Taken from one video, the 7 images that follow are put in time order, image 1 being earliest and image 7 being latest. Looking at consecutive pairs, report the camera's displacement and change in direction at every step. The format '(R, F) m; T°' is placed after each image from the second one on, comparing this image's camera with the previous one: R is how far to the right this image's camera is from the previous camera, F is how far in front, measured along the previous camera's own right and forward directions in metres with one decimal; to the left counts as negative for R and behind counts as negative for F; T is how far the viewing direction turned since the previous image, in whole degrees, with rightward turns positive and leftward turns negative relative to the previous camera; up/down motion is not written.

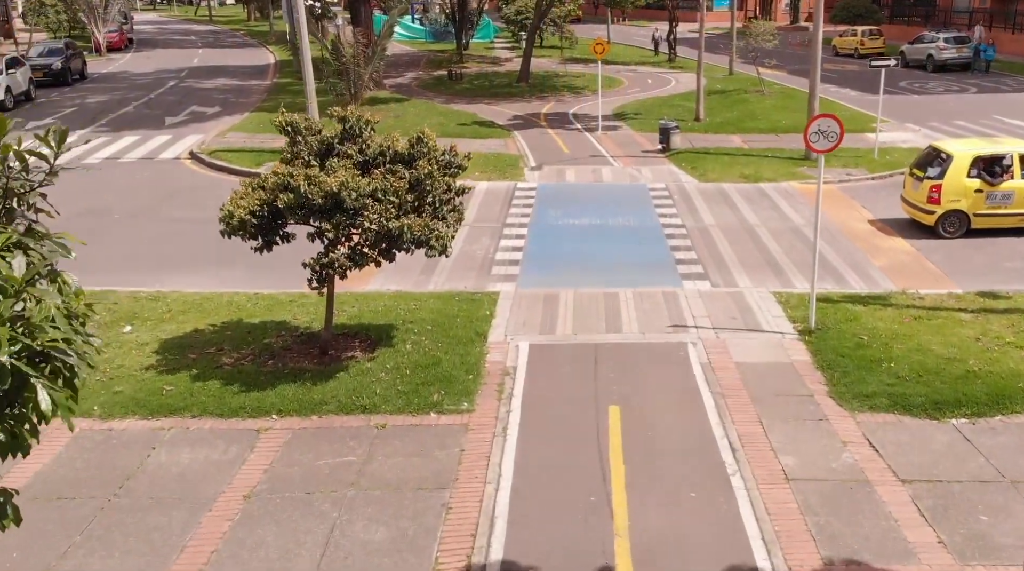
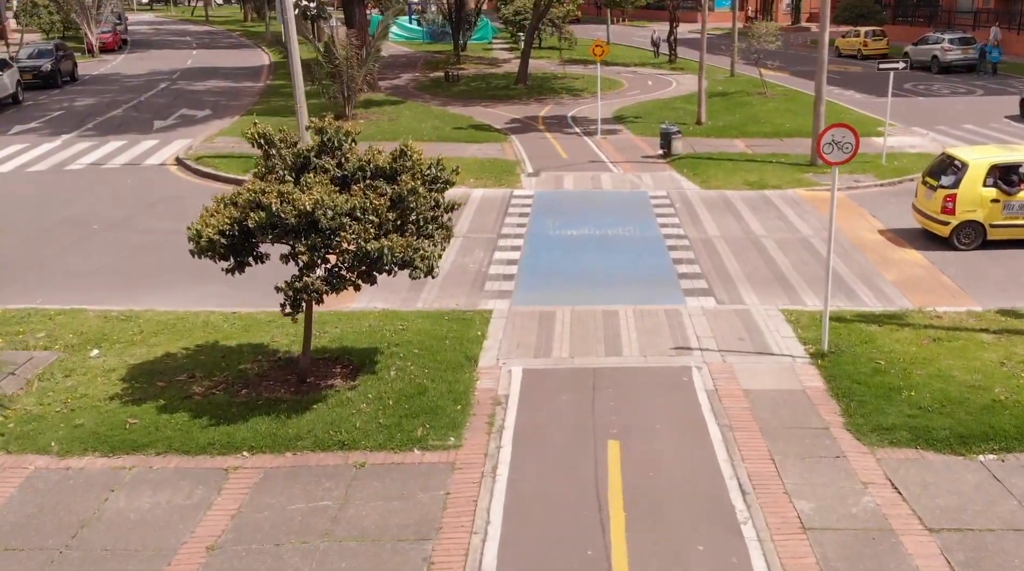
(+0.1, +0.7) m; 0°
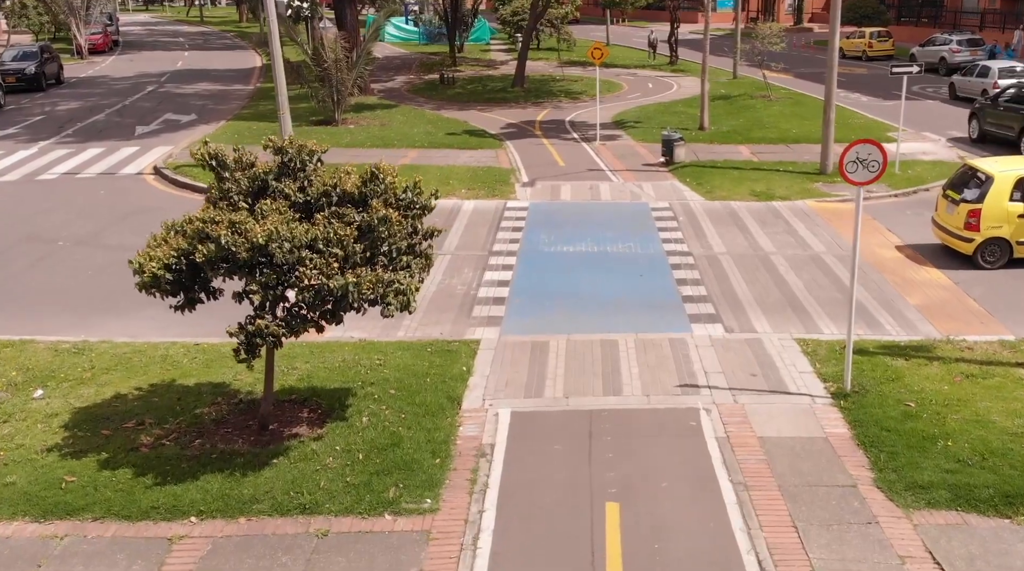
(+0.1, +1.1) m; 0°
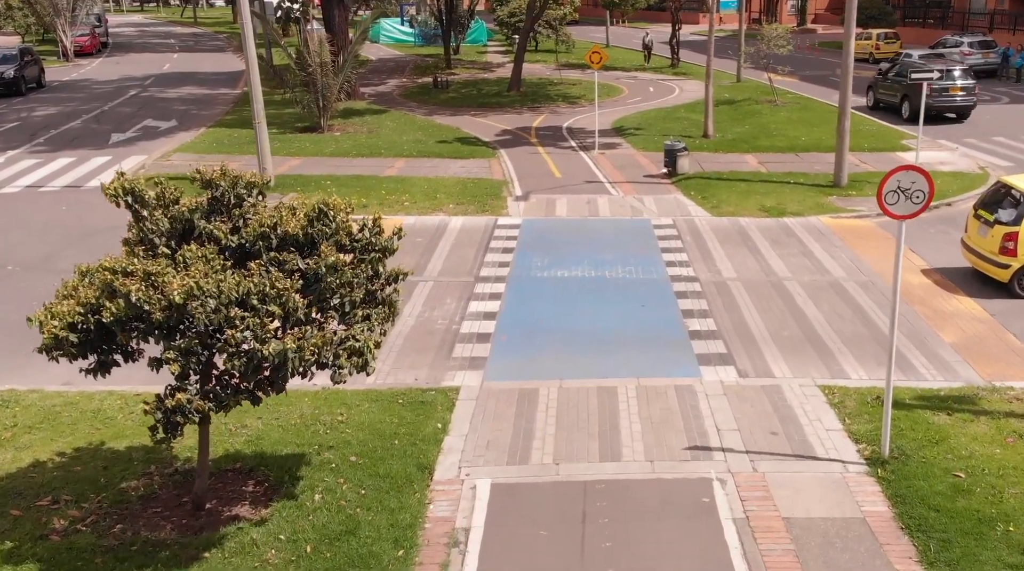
(+0.2, +1.4) m; 0°
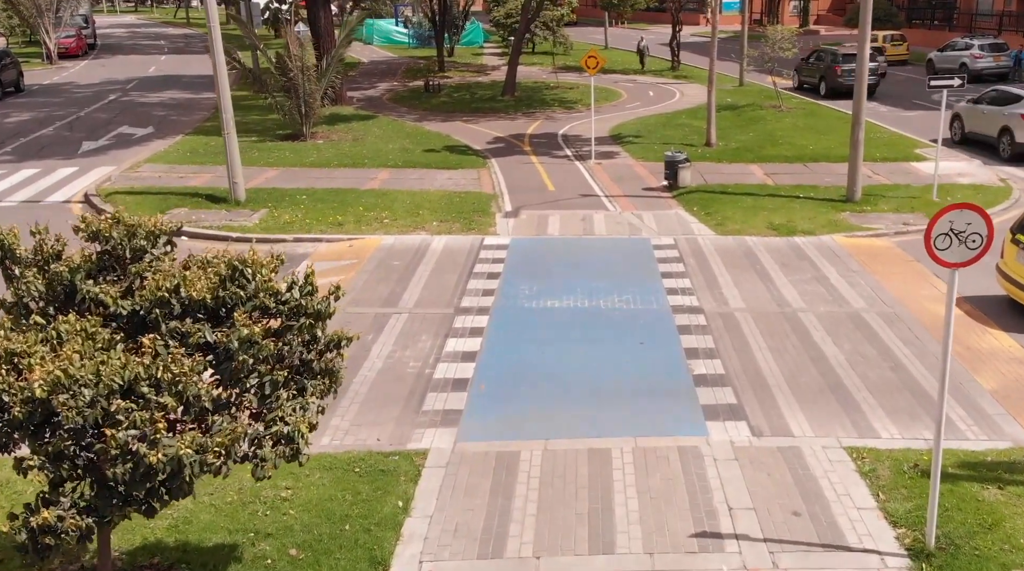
(+0.2, +1.4) m; 0°
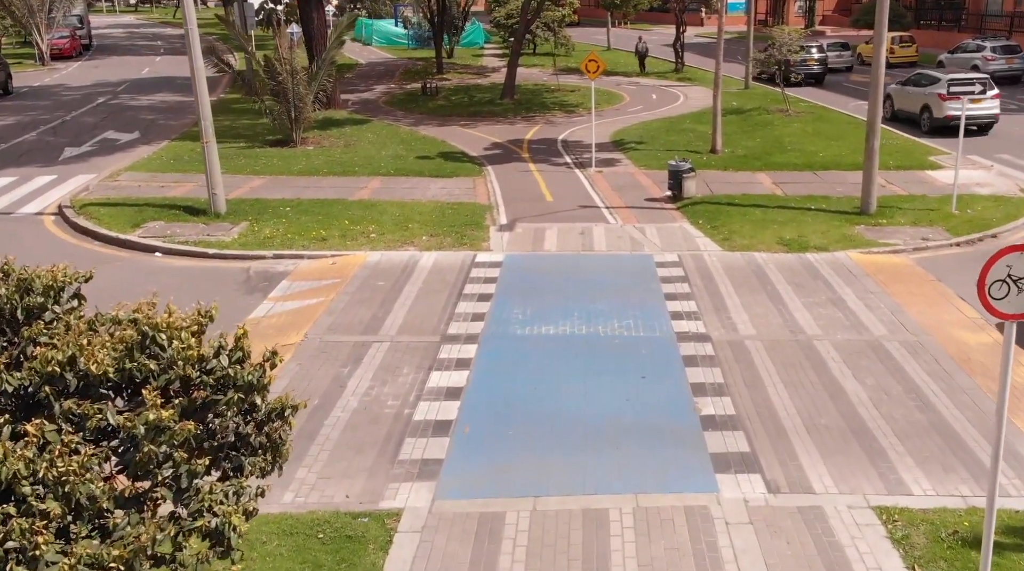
(+0.1, +1.0) m; 0°
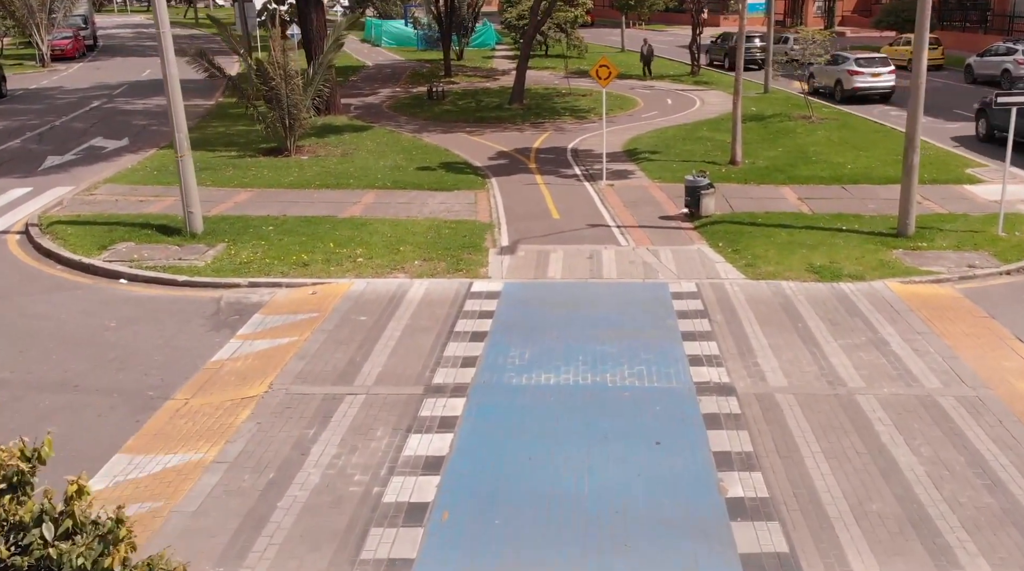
(+0.2, +1.5) m; -1°
